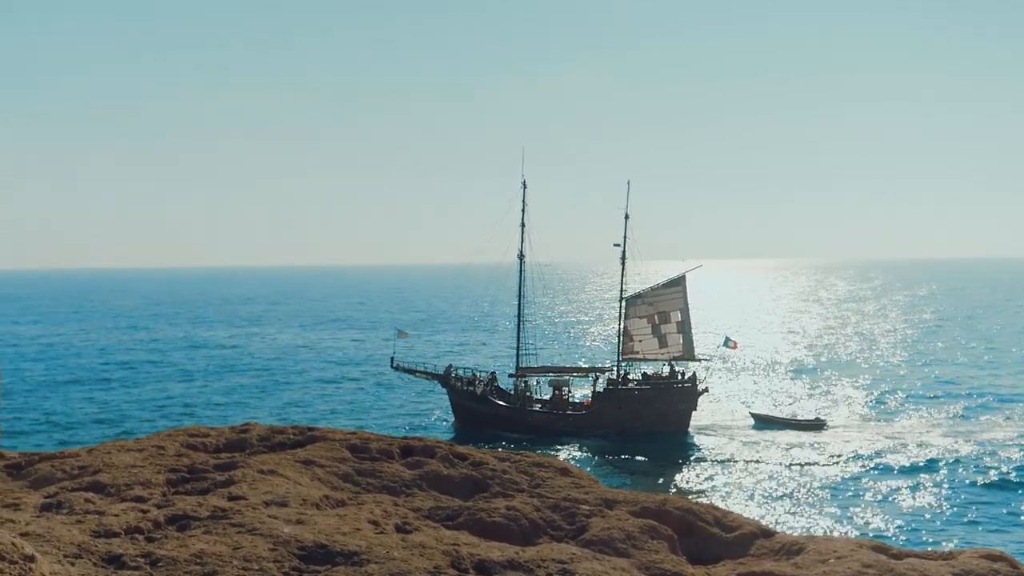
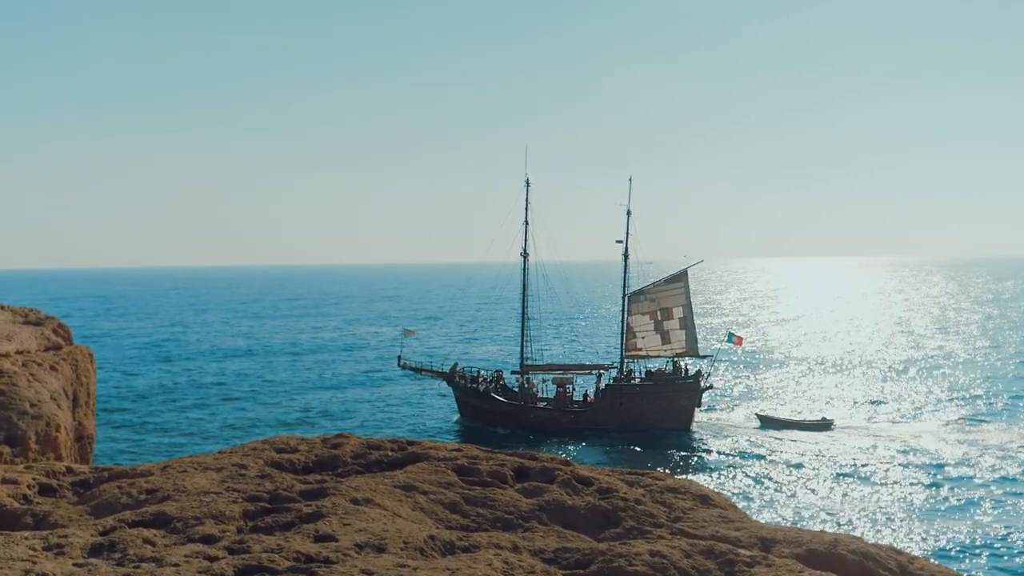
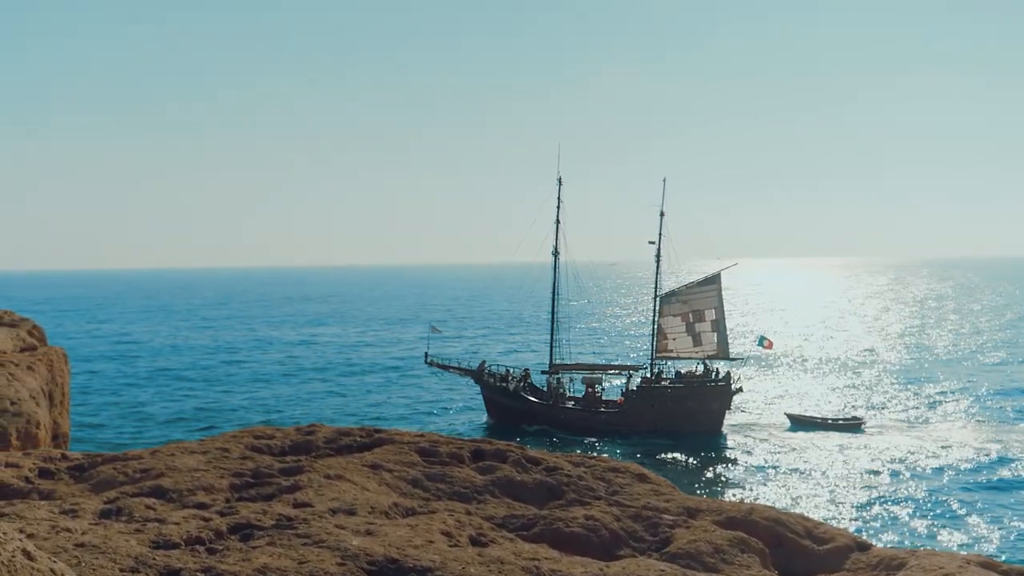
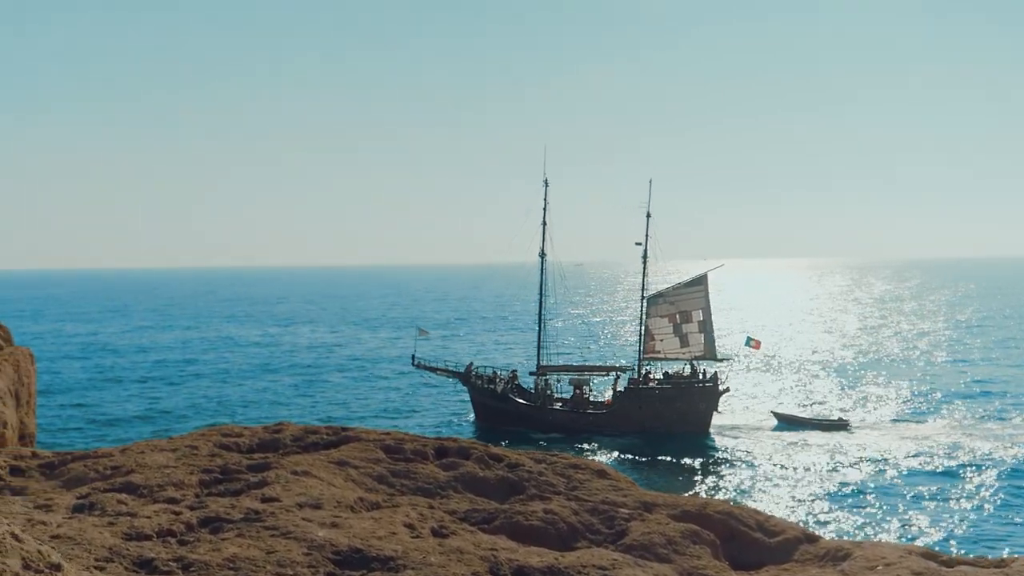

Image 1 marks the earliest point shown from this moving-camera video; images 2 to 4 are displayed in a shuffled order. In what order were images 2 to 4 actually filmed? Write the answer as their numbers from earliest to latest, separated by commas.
4, 3, 2
